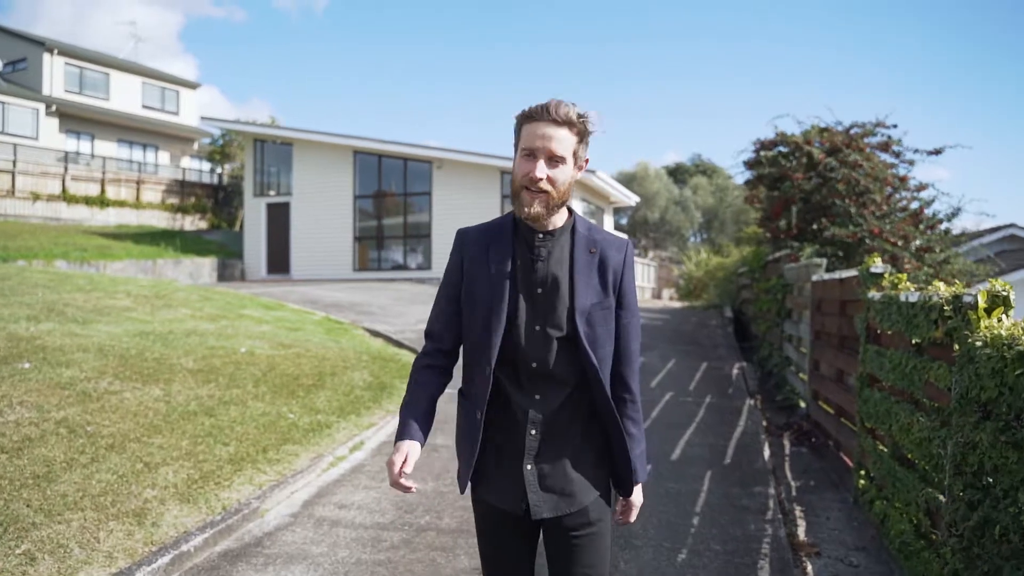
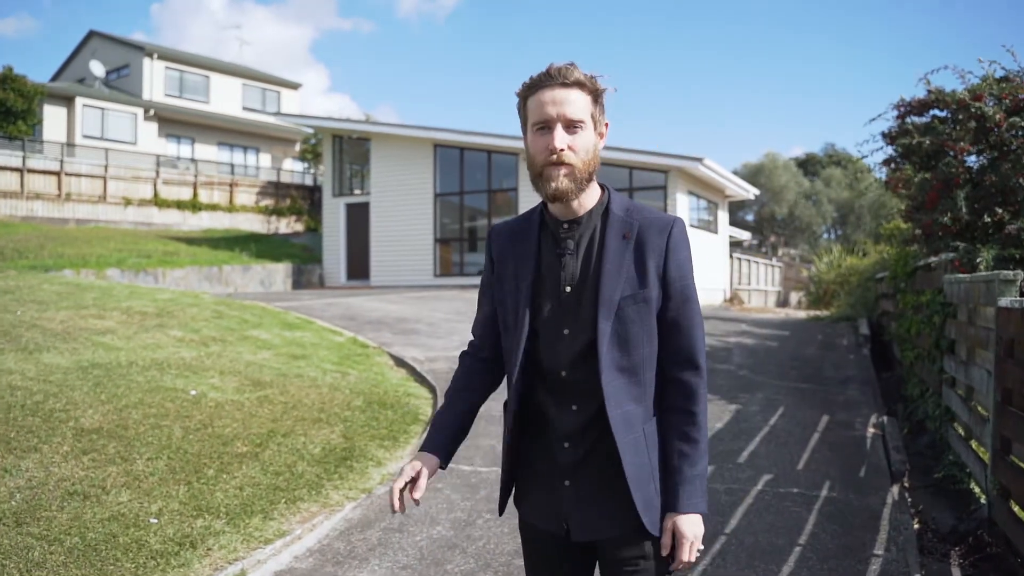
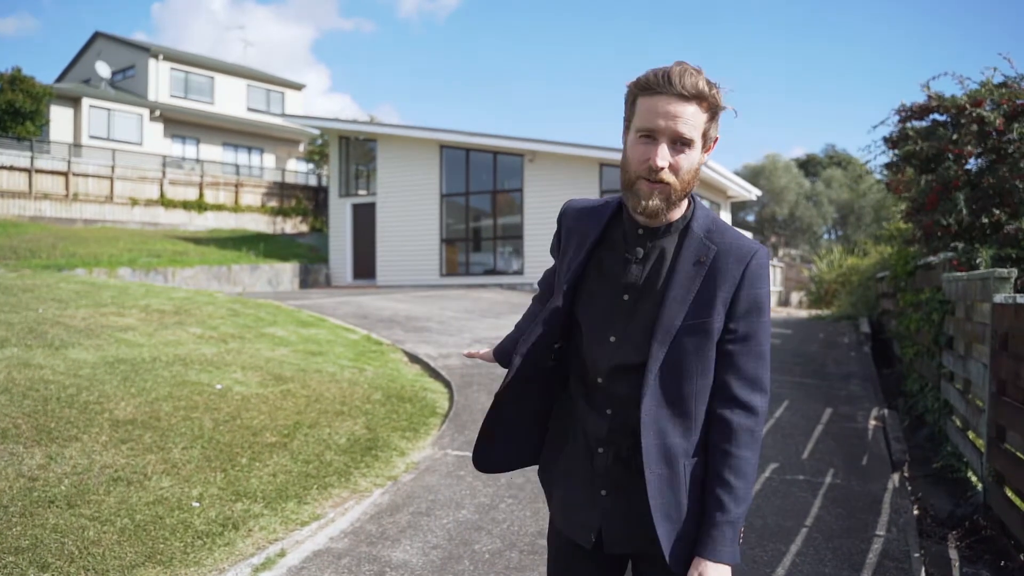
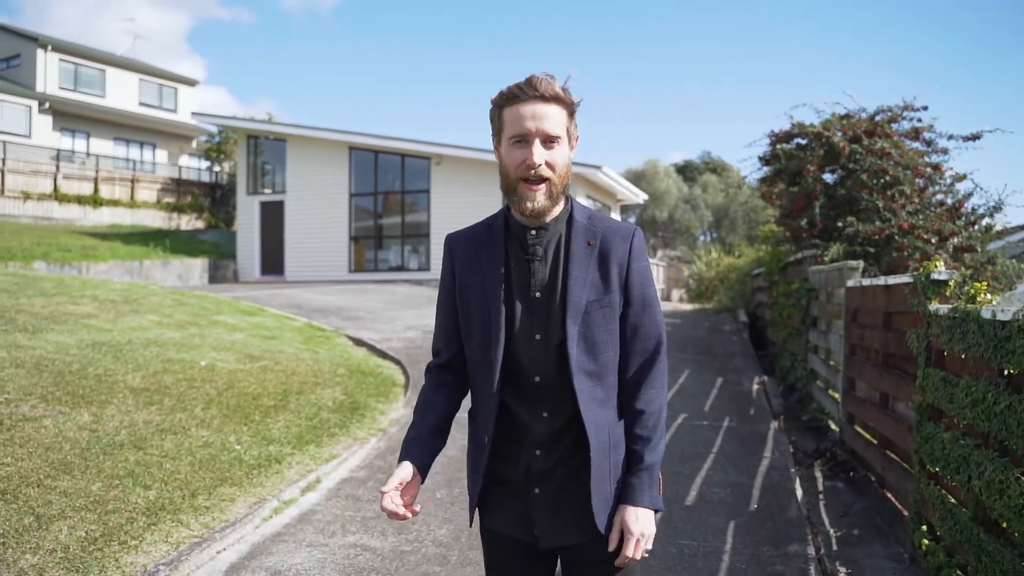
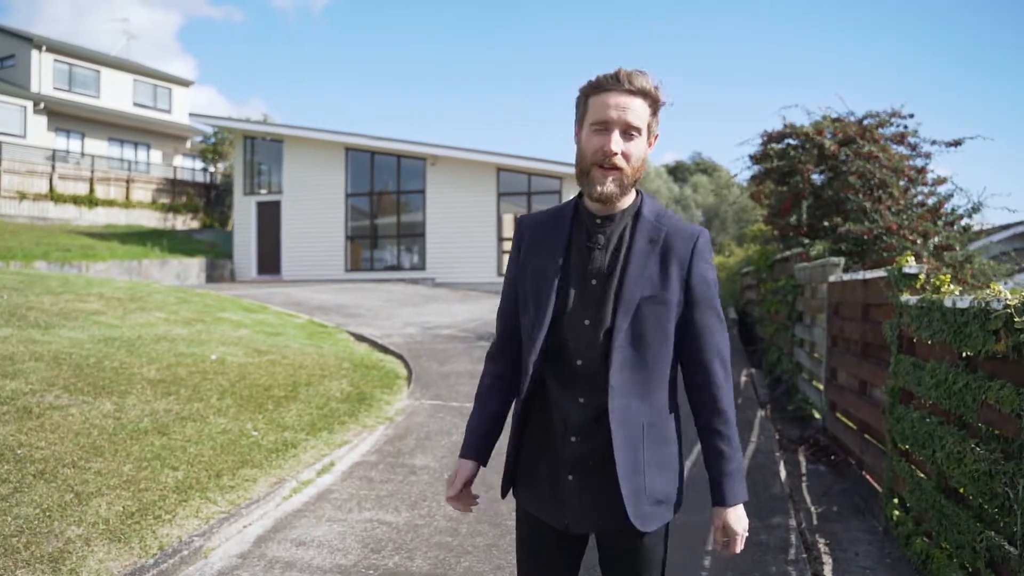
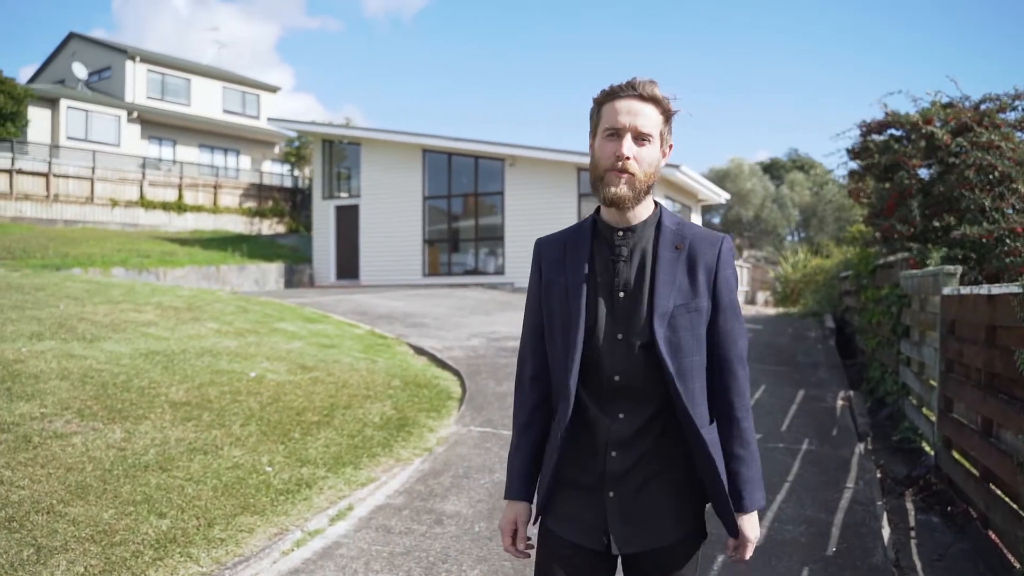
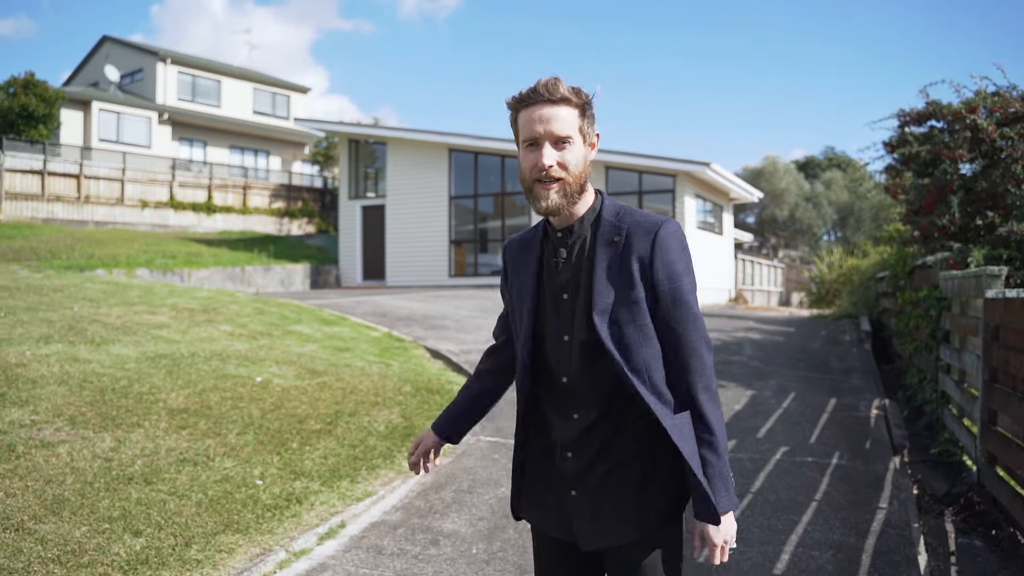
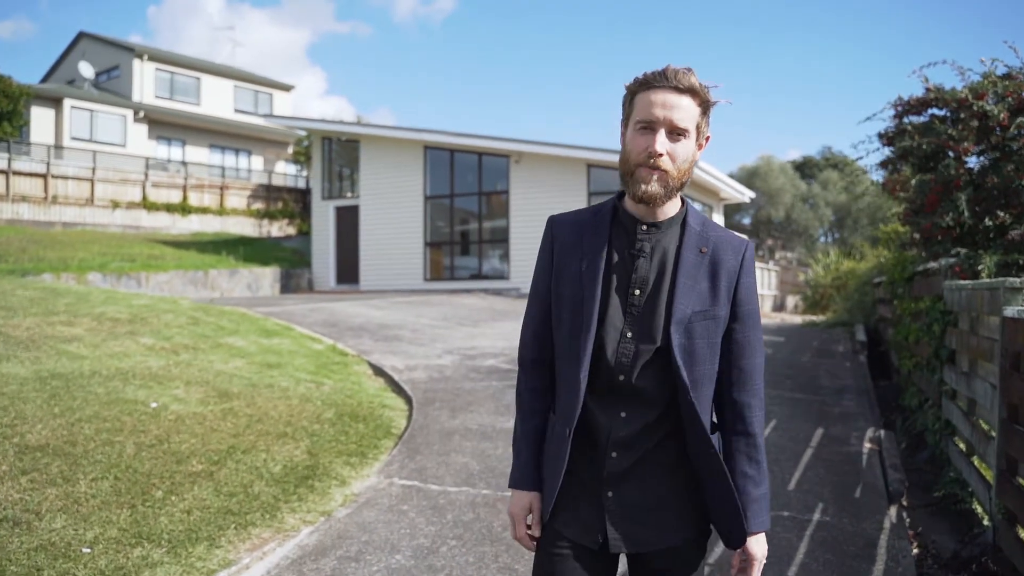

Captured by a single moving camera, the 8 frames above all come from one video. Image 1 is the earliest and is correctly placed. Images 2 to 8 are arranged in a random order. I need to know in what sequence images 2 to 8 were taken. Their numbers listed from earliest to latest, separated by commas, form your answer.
5, 4, 6, 7, 3, 2, 8
